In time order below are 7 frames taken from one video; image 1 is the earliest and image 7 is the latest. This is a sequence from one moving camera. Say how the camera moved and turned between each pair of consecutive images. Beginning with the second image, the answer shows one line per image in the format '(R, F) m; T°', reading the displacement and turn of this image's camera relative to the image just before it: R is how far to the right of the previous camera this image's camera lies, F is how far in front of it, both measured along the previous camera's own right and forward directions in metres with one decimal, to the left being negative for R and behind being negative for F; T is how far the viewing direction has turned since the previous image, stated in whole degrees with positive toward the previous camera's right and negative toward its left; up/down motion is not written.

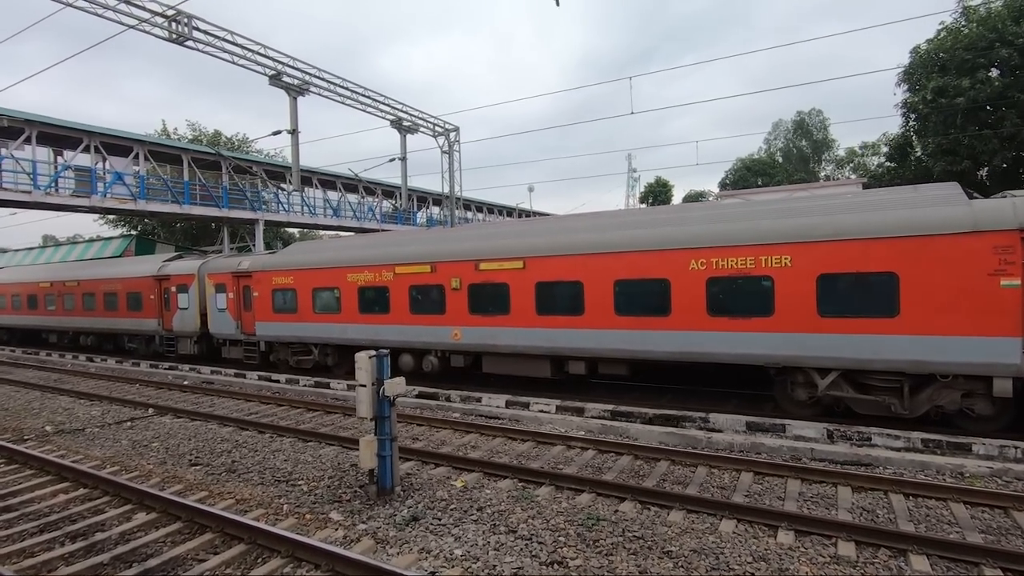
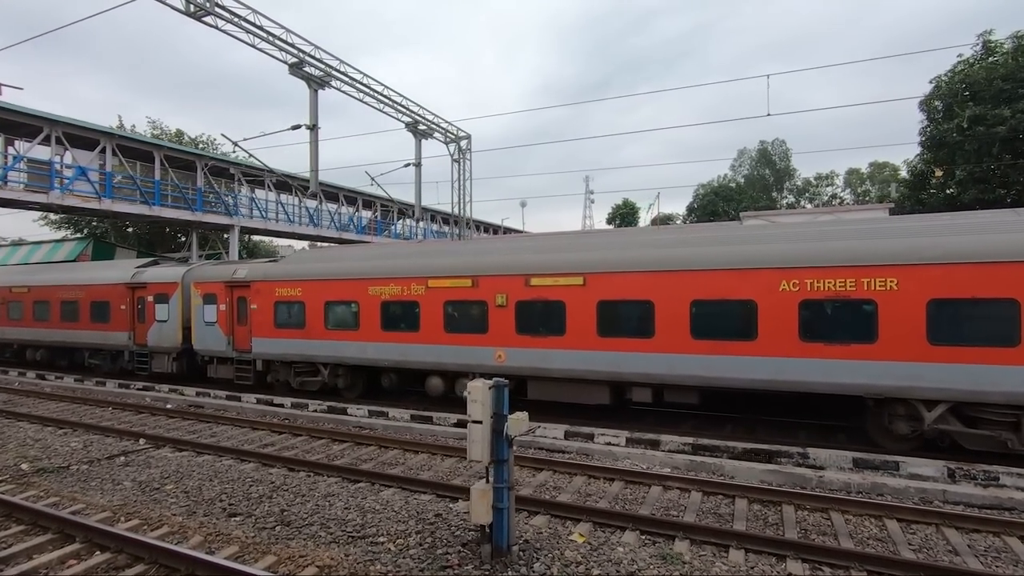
(-1.7, +1.0) m; +5°
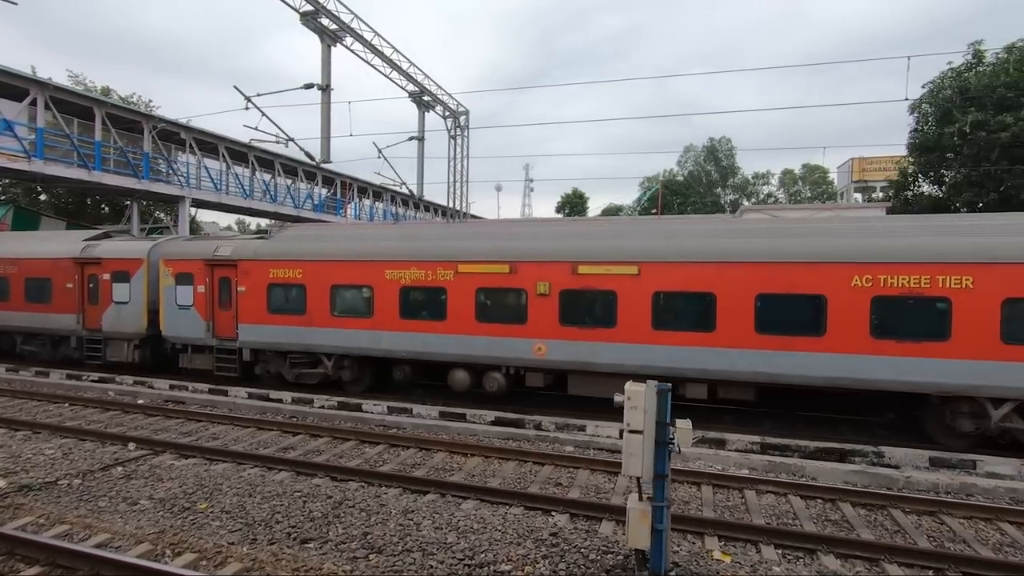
(-1.7, +0.8) m; +7°
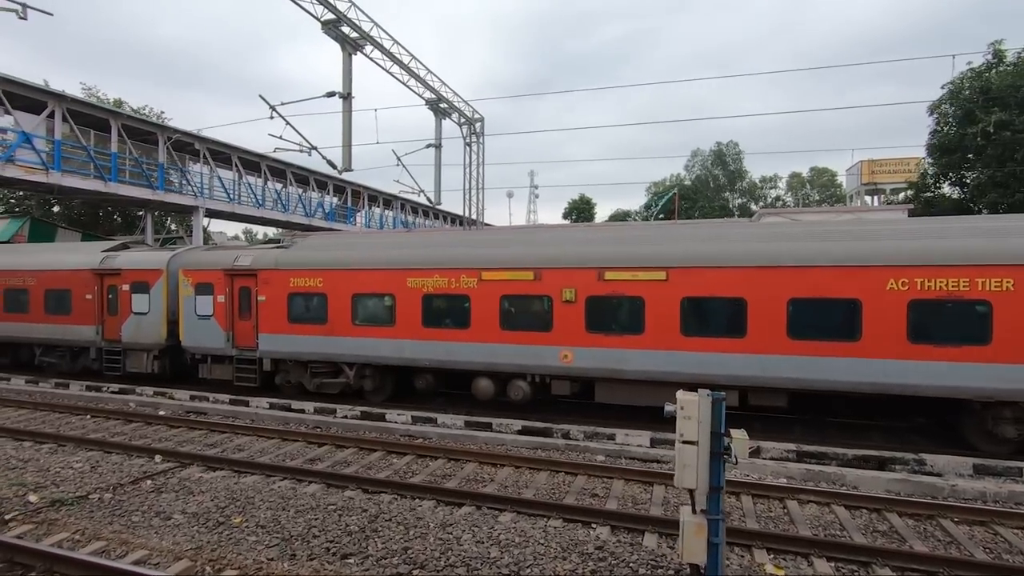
(-0.3, +0.1) m; 0°
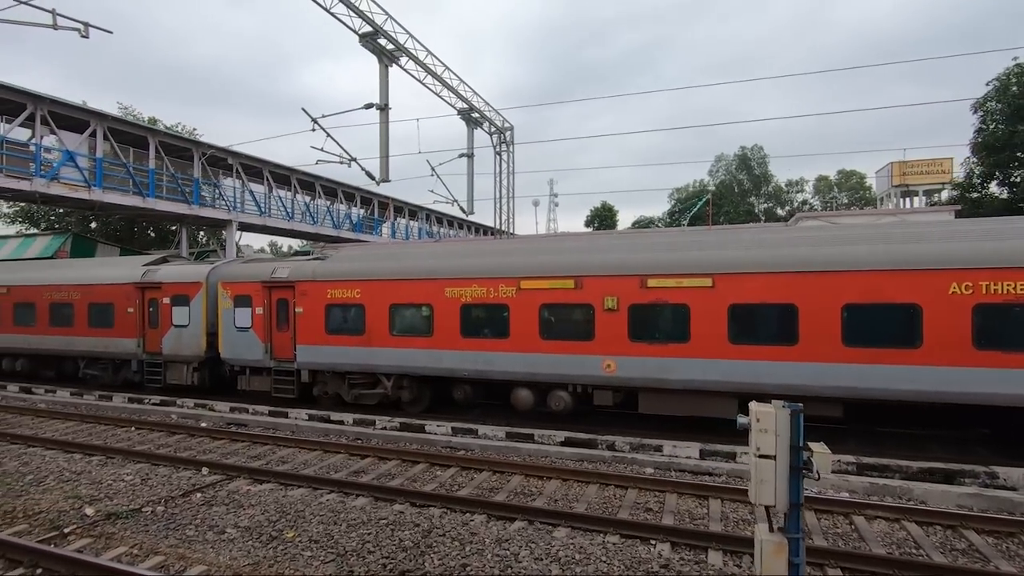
(-0.3, +0.1) m; -2°
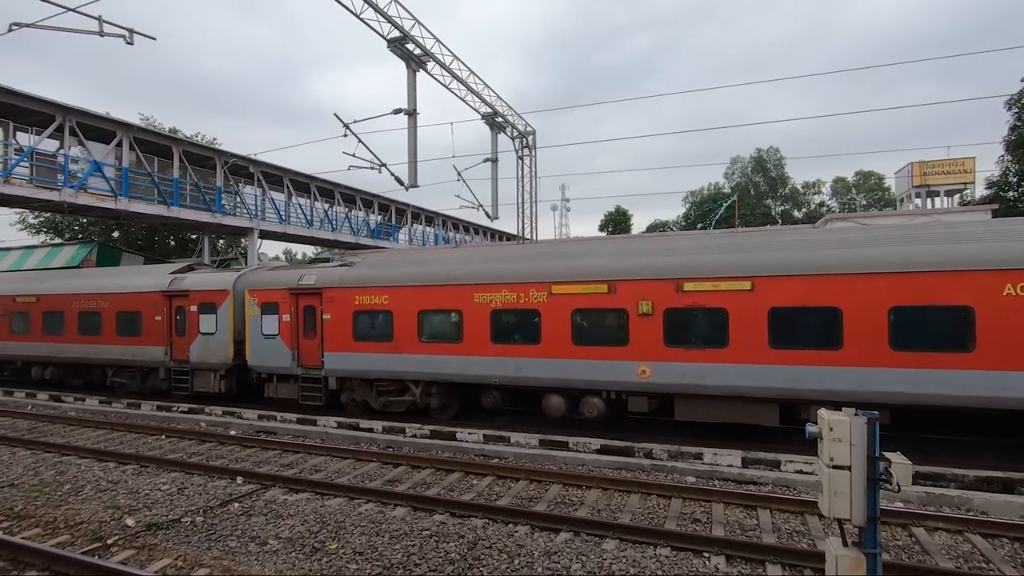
(-0.3, +0.1) m; -1°
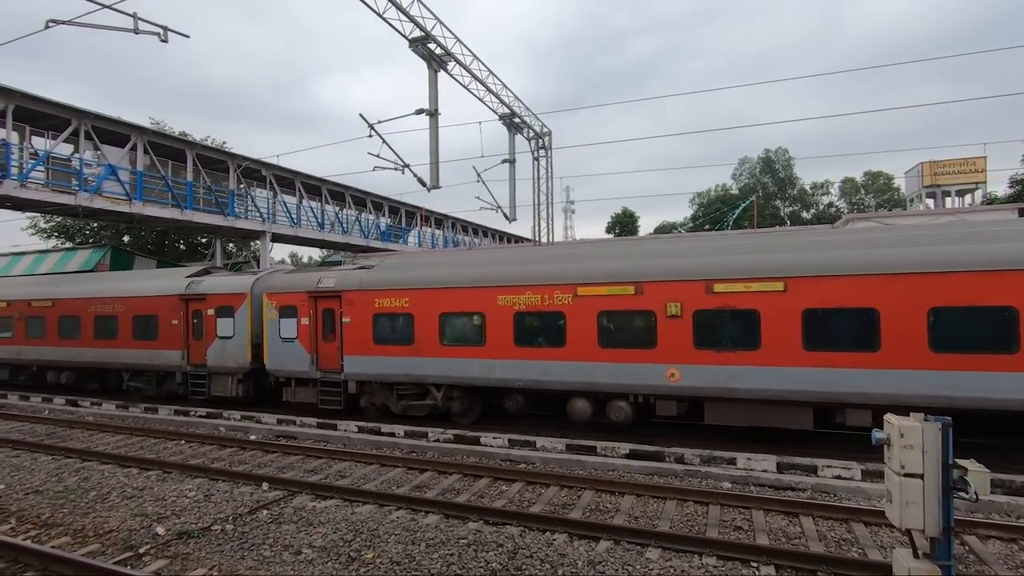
(-0.3, +0.1) m; 0°
